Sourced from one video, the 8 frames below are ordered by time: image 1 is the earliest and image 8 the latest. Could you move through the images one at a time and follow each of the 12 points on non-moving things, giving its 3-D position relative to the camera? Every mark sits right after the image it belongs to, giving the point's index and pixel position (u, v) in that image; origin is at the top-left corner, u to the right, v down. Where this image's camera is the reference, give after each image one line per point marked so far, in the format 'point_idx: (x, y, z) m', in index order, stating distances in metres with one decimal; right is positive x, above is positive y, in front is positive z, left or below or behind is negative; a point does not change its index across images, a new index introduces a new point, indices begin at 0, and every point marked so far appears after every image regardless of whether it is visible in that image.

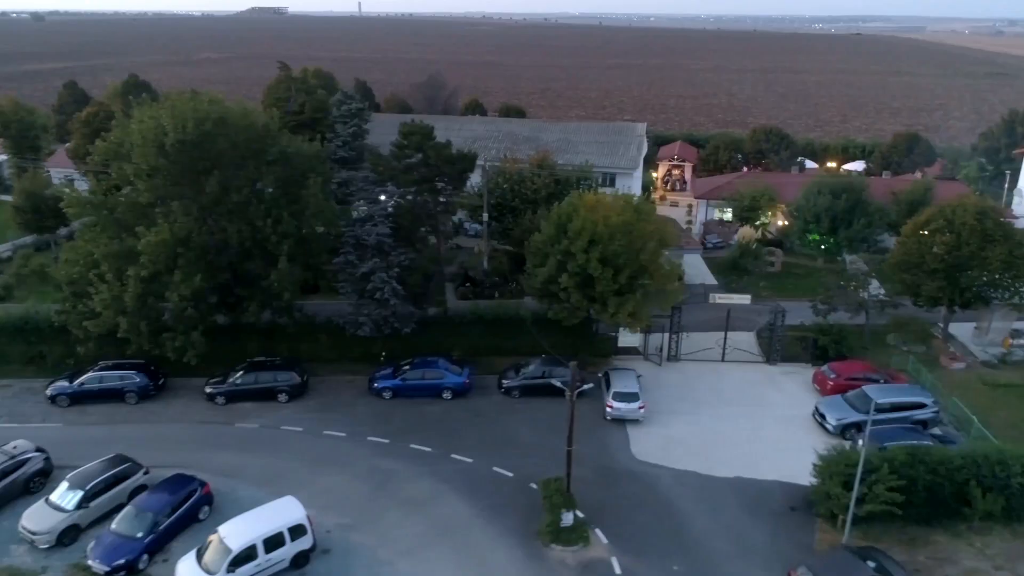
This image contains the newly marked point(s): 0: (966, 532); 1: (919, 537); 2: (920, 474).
0: (+7.8, -4.2, +19.1) m
1: (+6.9, -4.2, +19.0) m
2: (+6.8, -3.1, +18.8) m
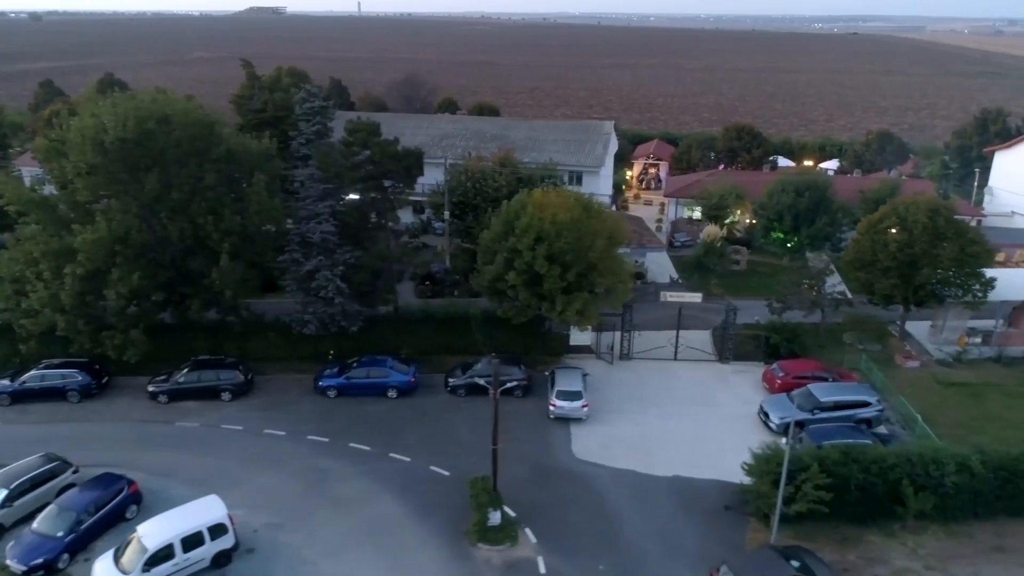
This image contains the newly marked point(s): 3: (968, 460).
0: (+6.6, -4.1, +19.0) m
1: (+5.7, -4.2, +18.8) m
2: (+5.6, -3.1, +18.7) m
3: (+7.7, -2.9, +19.0) m
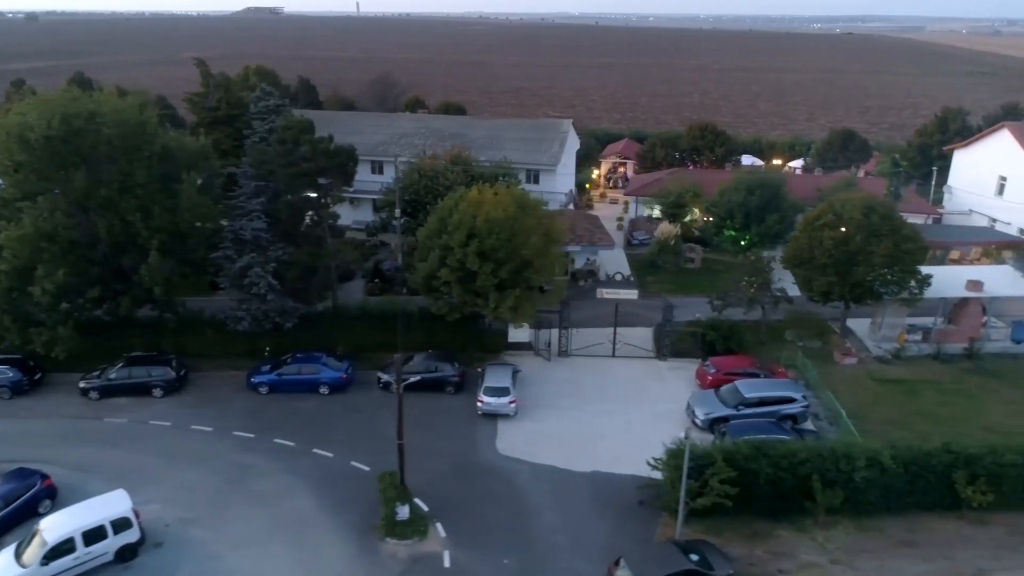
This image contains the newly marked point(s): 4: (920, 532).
0: (+5.1, -4.1, +19.1) m
1: (+4.2, -4.1, +18.9) m
2: (+4.2, -3.0, +18.7) m
3: (+6.2, -2.8, +19.0) m
4: (+6.9, -4.1, +19.1) m
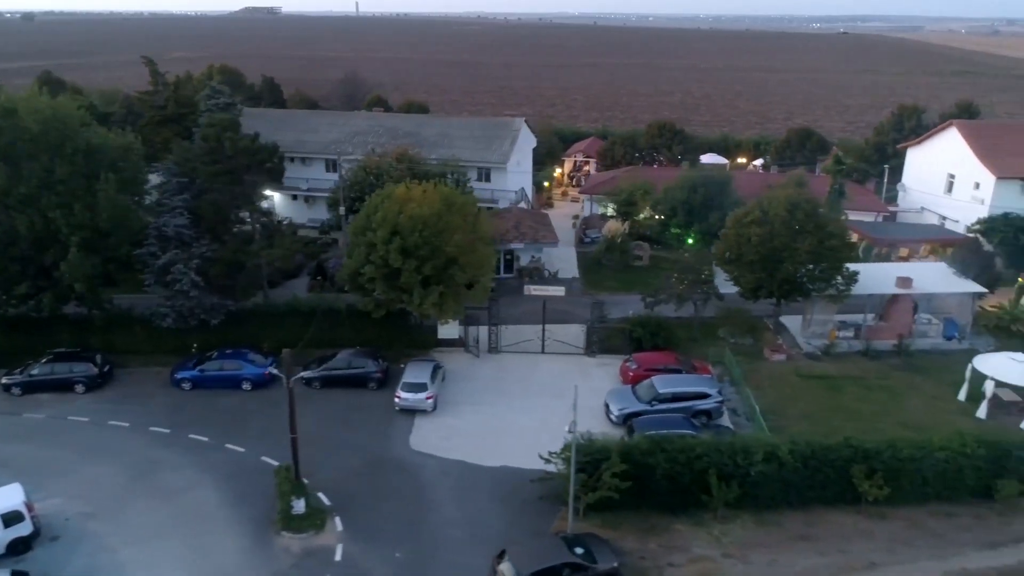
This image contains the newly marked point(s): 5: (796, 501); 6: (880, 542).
0: (+3.4, -4.0, +19.2) m
1: (+2.5, -4.0, +19.0) m
2: (+2.4, -2.9, +18.8) m
3: (+4.5, -2.8, +19.1) m
4: (+5.2, -4.1, +19.2) m
5: (+5.0, -3.7, +19.6) m
6: (+6.2, -4.2, +18.7) m
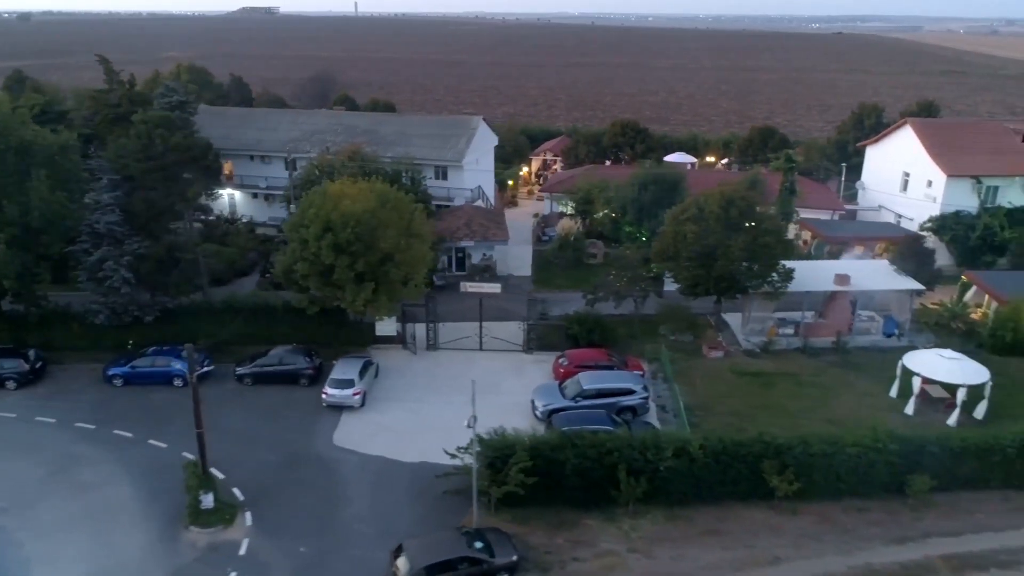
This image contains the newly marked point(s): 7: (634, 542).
0: (+1.8, -3.9, +19.2) m
1: (+1.0, -4.0, +19.1) m
2: (+0.9, -2.9, +18.9) m
3: (+3.0, -2.7, +19.2) m
4: (+3.7, -4.0, +19.2) m
5: (+3.4, -3.7, +19.7) m
6: (+4.6, -4.2, +18.7) m
7: (+2.0, -4.2, +18.4) m
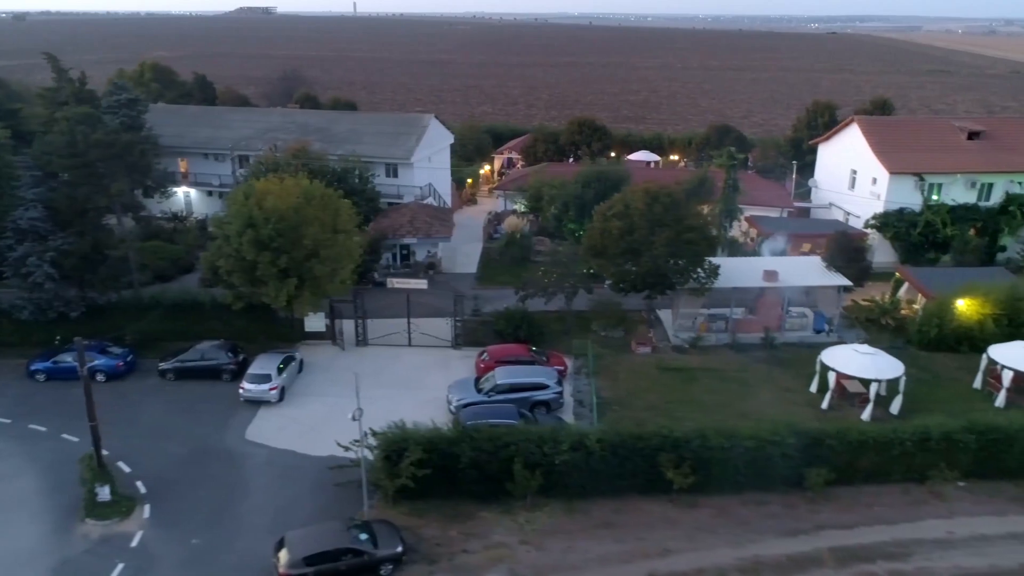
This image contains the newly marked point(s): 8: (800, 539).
0: (+0.1, -3.8, +19.4) m
1: (-0.8, -3.9, +19.2) m
2: (-0.8, -2.8, +19.0) m
3: (+1.2, -2.6, +19.3) m
4: (+1.9, -3.9, +19.3) m
5: (+1.7, -3.6, +19.8) m
6: (+2.9, -4.1, +18.9) m
7: (+0.2, -4.1, +18.6) m
8: (+4.8, -4.2, +18.6) m
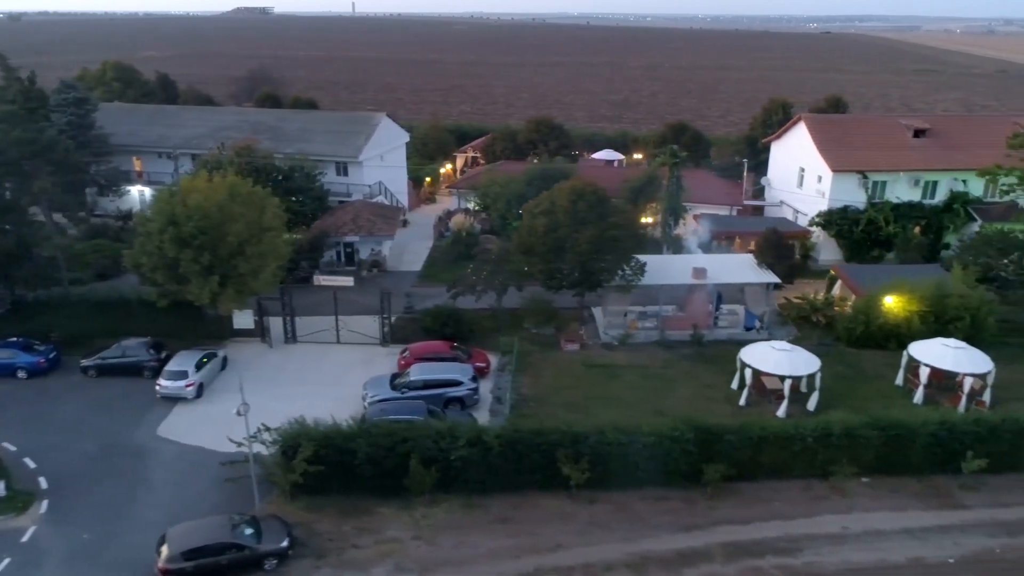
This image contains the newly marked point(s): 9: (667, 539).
0: (-1.7, -3.8, +19.4) m
1: (-2.6, -3.8, +19.3) m
2: (-2.6, -2.7, +19.1) m
3: (-0.5, -2.5, +19.4) m
4: (+0.2, -3.8, +19.4) m
5: (-0.1, -3.5, +19.9) m
6: (+1.1, -4.0, +18.9) m
7: (-1.5, -4.0, +18.6) m
8: (+3.0, -4.1, +18.7) m
9: (+2.5, -4.1, +18.5) m
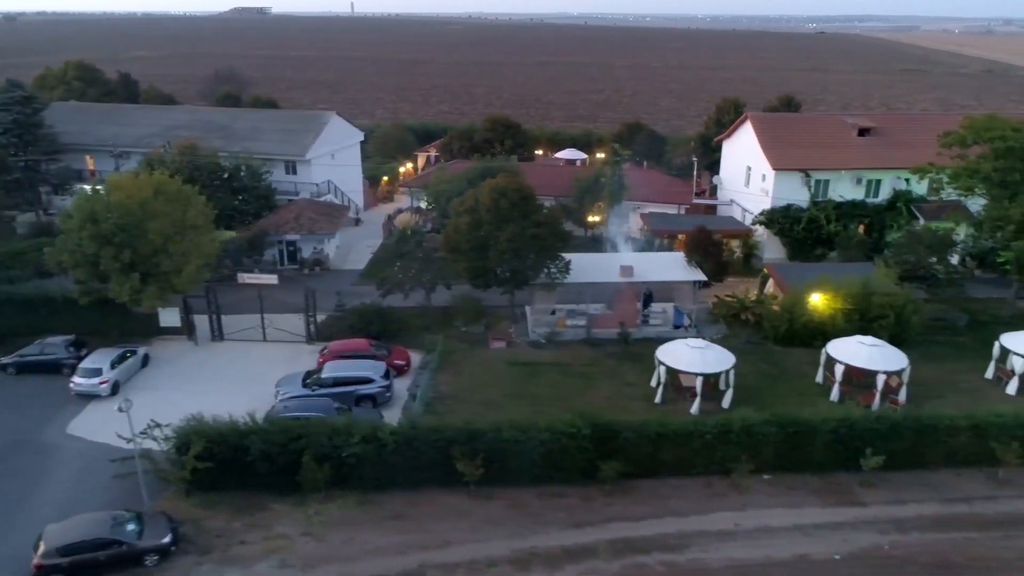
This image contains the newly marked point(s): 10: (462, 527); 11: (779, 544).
0: (-3.5, -3.7, +19.4) m
1: (-4.4, -3.7, +19.3) m
2: (-4.4, -2.7, +19.1) m
3: (-2.3, -2.5, +19.4) m
4: (-1.6, -3.8, +19.4) m
5: (-1.9, -3.5, +19.9) m
6: (-0.7, -3.9, +18.9) m
7: (-3.3, -4.0, +18.7) m
8: (+1.2, -4.0, +18.7) m
9: (+0.7, -4.1, +18.5) m
10: (-0.8, -4.0, +18.7) m
11: (+4.3, -4.2, +18.2) m
